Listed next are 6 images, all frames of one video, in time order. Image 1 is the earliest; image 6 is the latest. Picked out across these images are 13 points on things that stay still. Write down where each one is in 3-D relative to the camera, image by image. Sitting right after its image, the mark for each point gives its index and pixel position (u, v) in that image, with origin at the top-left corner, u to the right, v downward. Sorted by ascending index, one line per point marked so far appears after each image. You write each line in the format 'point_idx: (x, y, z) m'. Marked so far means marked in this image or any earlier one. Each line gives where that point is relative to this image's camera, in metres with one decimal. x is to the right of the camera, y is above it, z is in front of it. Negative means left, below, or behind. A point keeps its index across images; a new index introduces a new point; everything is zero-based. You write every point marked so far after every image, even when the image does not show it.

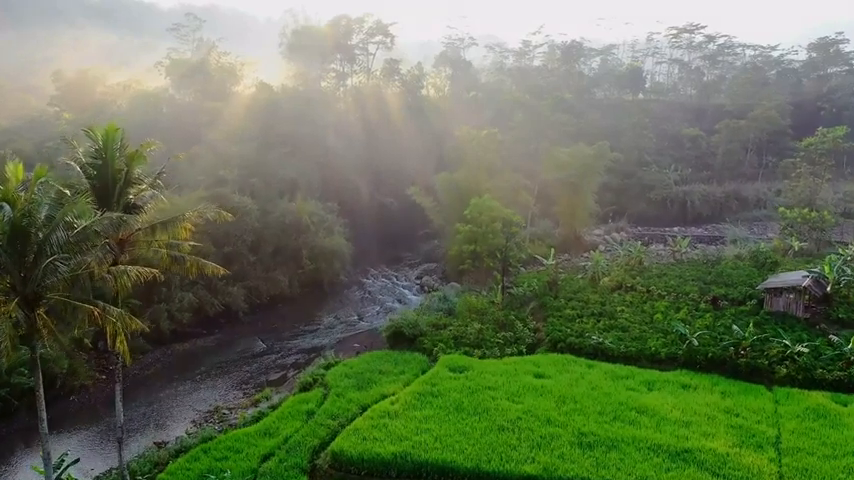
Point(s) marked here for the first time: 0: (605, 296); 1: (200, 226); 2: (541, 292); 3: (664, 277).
0: (+5.7, -1.8, +17.6) m
1: (-8.0, +0.5, +19.5) m
2: (+3.8, -1.8, +18.3) m
3: (+8.1, -1.3, +19.1) m
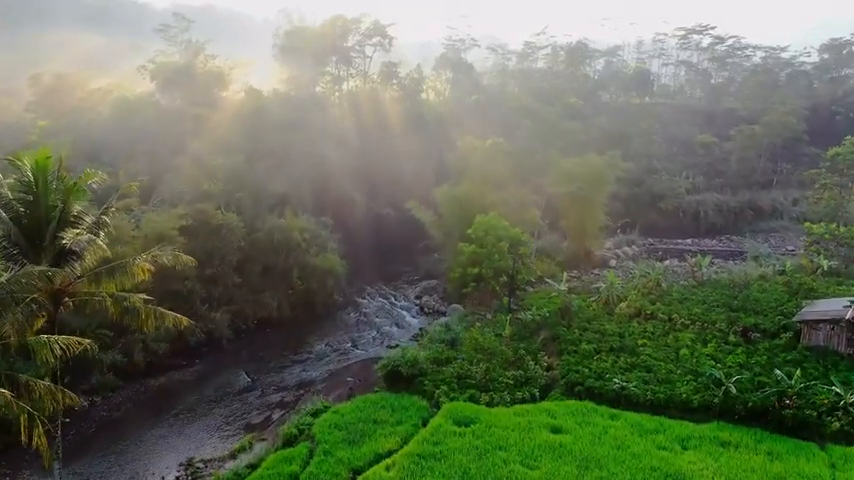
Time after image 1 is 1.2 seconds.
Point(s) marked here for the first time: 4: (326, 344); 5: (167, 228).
0: (+5.7, -2.5, +16.0) m
1: (-7.9, -0.2, +17.8) m
2: (+3.8, -2.5, +16.7) m
3: (+8.1, -2.0, +17.5) m
4: (-3.5, -3.6, +19.0) m
5: (-8.1, +0.3, +17.3) m
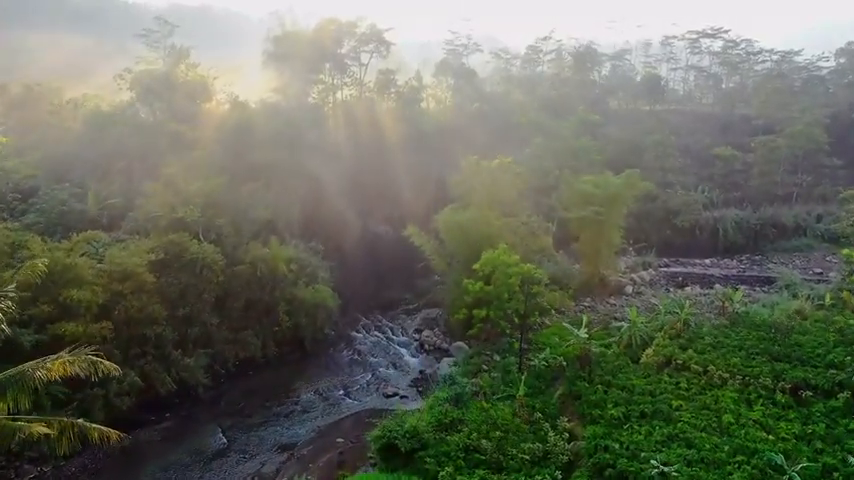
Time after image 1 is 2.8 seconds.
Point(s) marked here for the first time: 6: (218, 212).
0: (+5.7, -3.6, +14.0) m
1: (-7.9, -1.3, +15.8) m
2: (+3.8, -3.5, +14.7) m
3: (+8.2, -3.0, +15.4) m
4: (-3.4, -4.6, +16.9) m
5: (-8.1, -0.7, +15.3) m
6: (-7.2, +0.9, +19.1) m
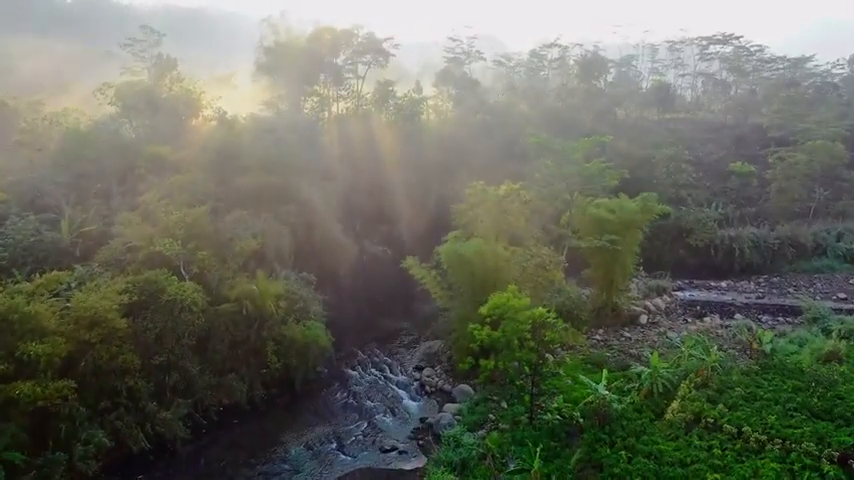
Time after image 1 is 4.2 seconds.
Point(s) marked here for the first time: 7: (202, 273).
0: (+5.7, -4.6, +12.5) m
1: (-7.9, -2.4, +14.3) m
2: (+3.8, -4.6, +13.1) m
3: (+8.2, -4.1, +13.9) m
4: (-3.4, -5.7, +15.4) m
5: (-8.1, -1.8, +13.8) m
6: (-7.1, -0.1, +17.5) m
7: (-6.8, -1.0, +16.9) m
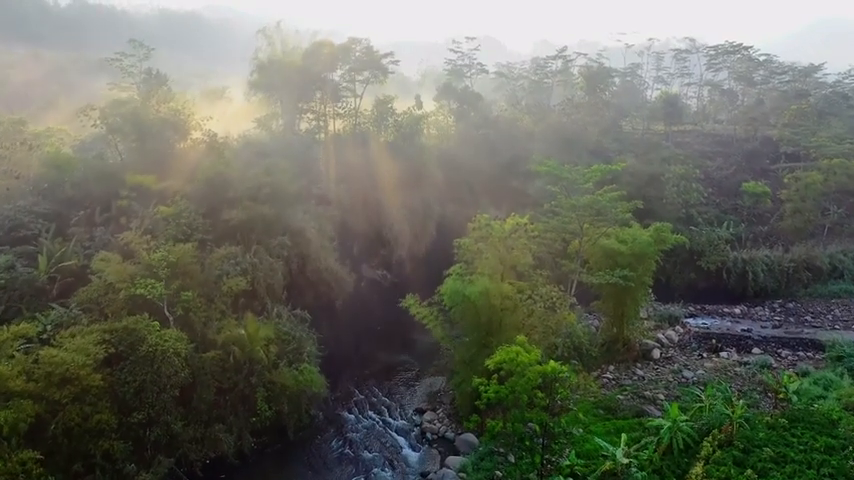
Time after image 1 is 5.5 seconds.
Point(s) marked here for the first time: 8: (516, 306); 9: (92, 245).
0: (+5.8, -5.8, +11.3) m
1: (-7.8, -3.5, +13.1) m
2: (+3.9, -5.7, +12.0) m
3: (+8.3, -5.2, +12.8) m
4: (-3.4, -6.8, +14.2) m
5: (-8.0, -3.0, +12.6) m
6: (-7.1, -1.3, +16.4) m
7: (-6.8, -2.1, +15.7) m
8: (+2.6, -1.9, +16.1) m
9: (-11.2, -0.2, +18.5) m
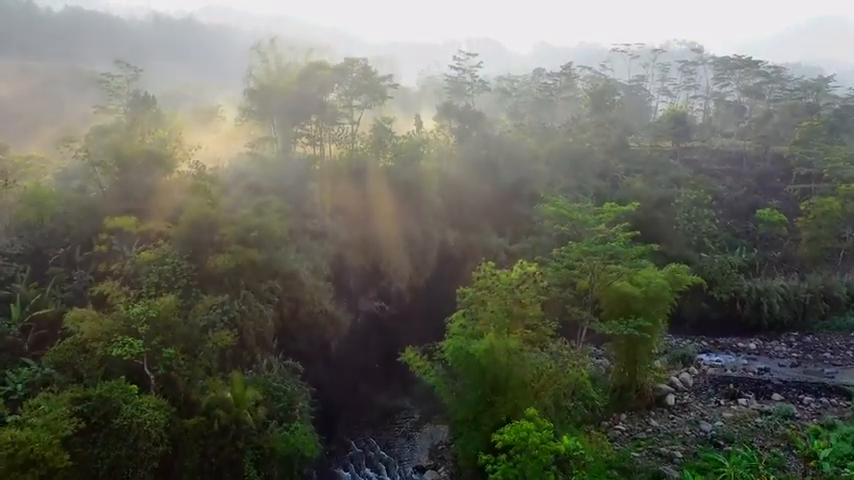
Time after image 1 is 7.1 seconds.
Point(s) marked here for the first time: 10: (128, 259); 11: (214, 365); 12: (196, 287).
0: (+5.8, -7.2, +10.1) m
1: (-7.8, -4.9, +11.9) m
2: (+3.9, -7.1, +10.8) m
3: (+8.3, -6.6, +11.6) m
4: (-3.3, -8.2, +13.0) m
5: (-8.0, -4.4, +11.4) m
6: (-7.1, -2.7, +15.2) m
7: (-6.8, -3.6, +14.5) m
8: (+2.6, -3.3, +14.9) m
9: (-11.2, -1.6, +17.3) m
10: (-9.3, -0.6, +17.4) m
11: (-6.0, -3.5, +15.8) m
12: (-7.2, -1.4, +17.2) m
